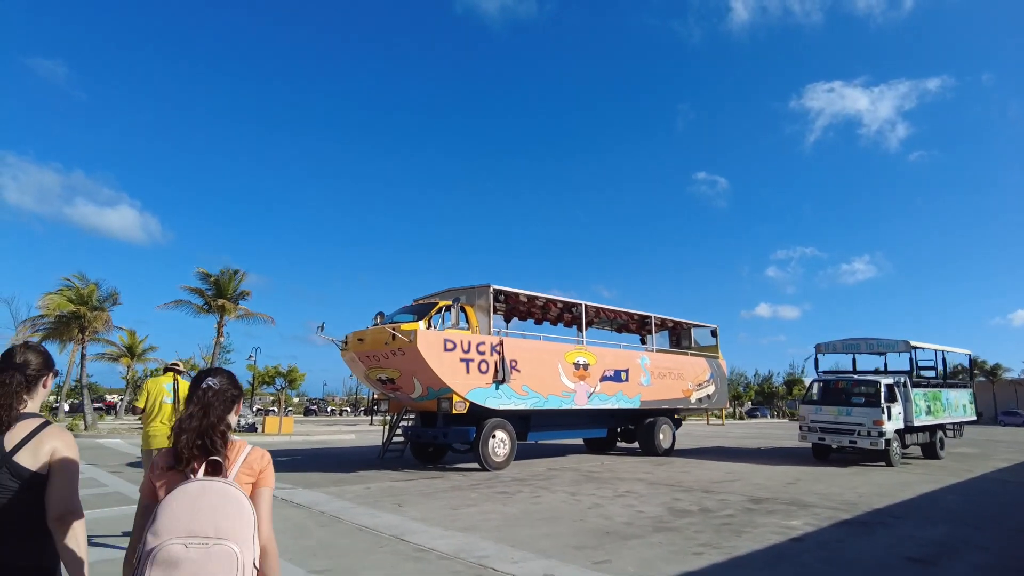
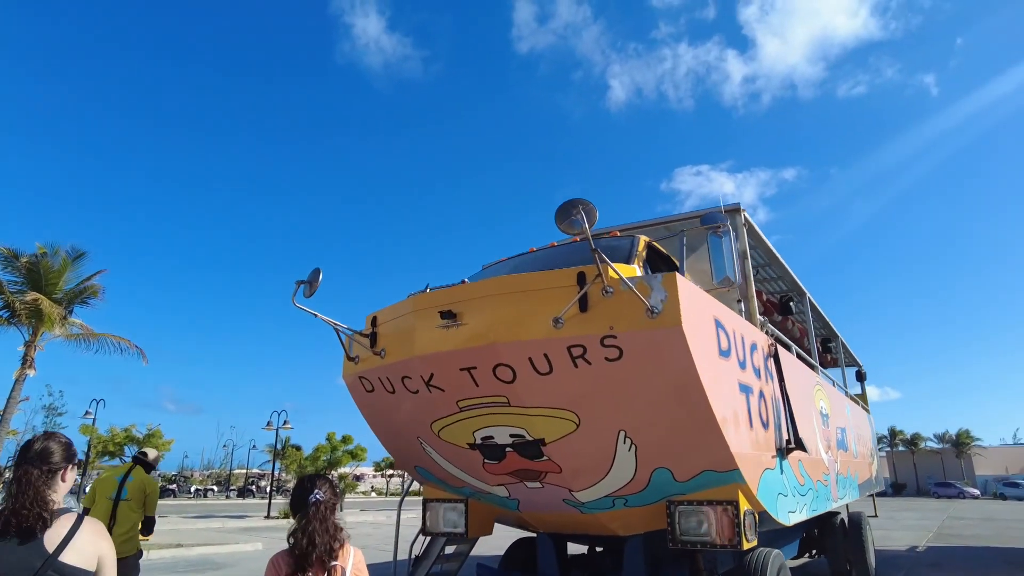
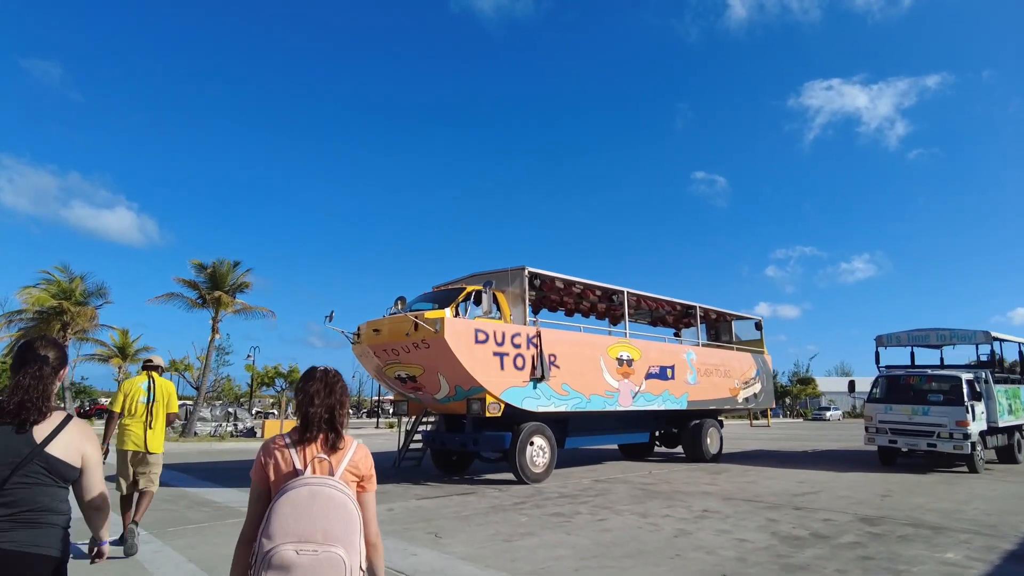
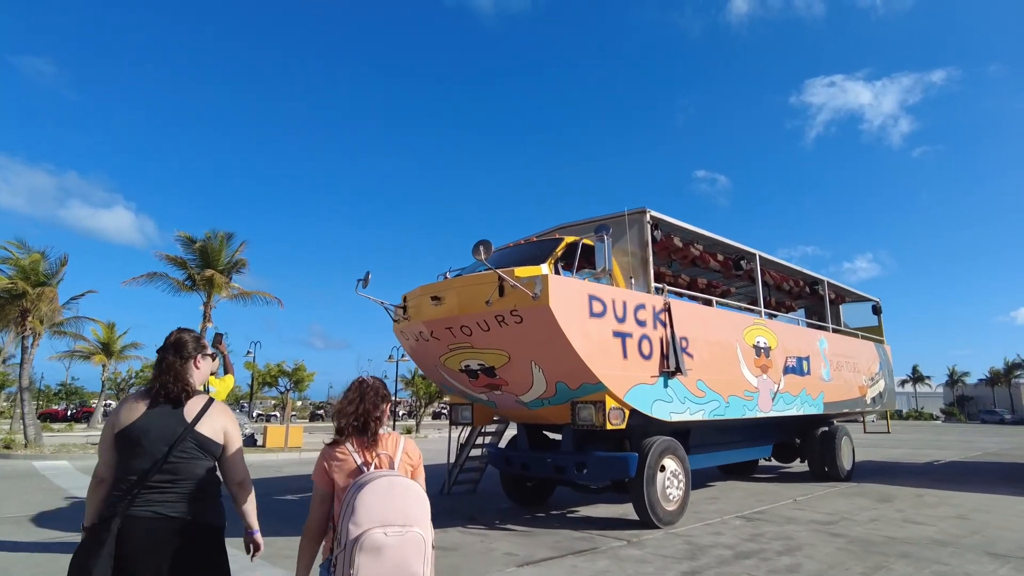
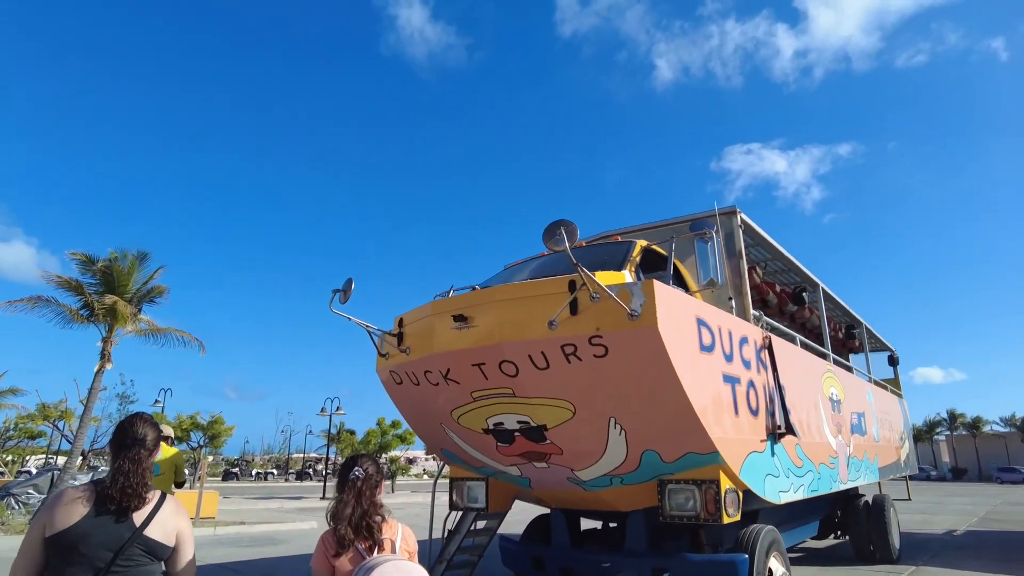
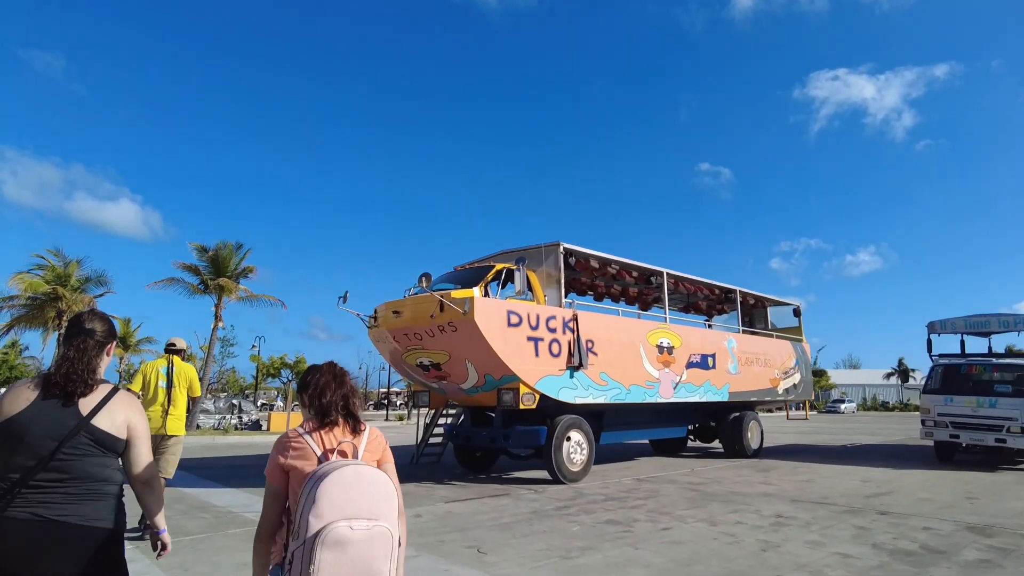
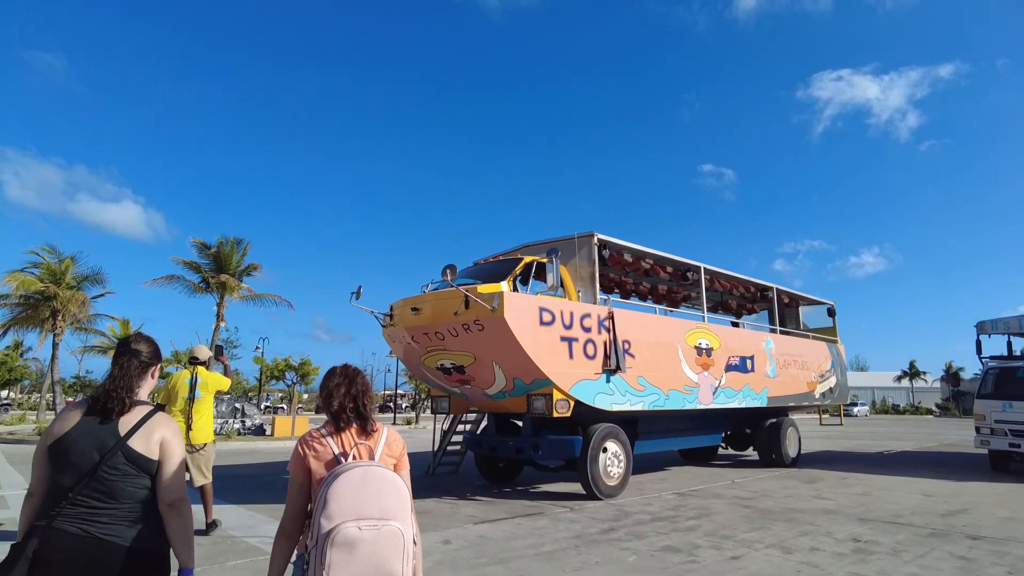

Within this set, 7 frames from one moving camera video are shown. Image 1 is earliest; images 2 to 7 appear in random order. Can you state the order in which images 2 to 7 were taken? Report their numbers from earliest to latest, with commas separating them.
3, 6, 7, 4, 5, 2
